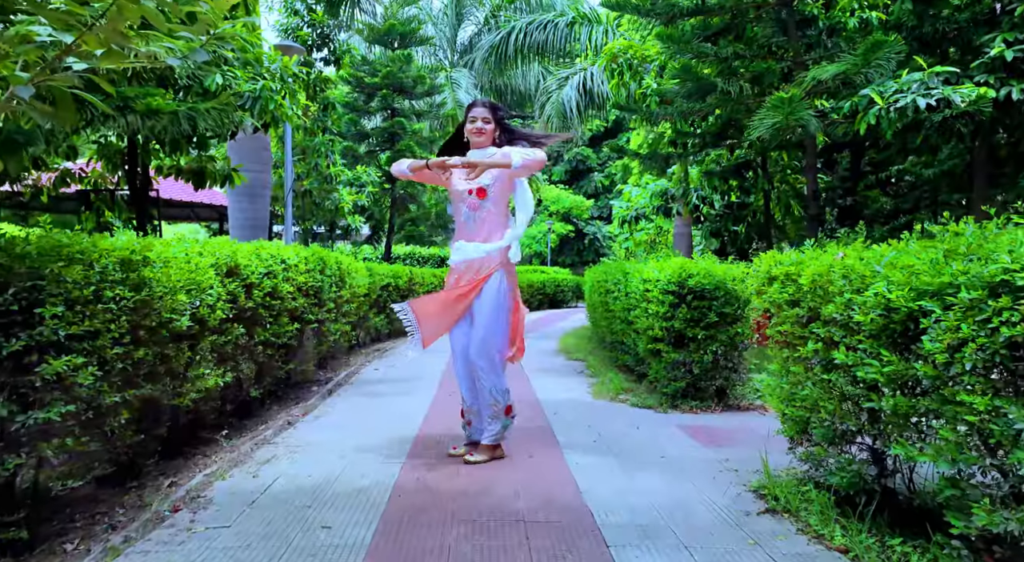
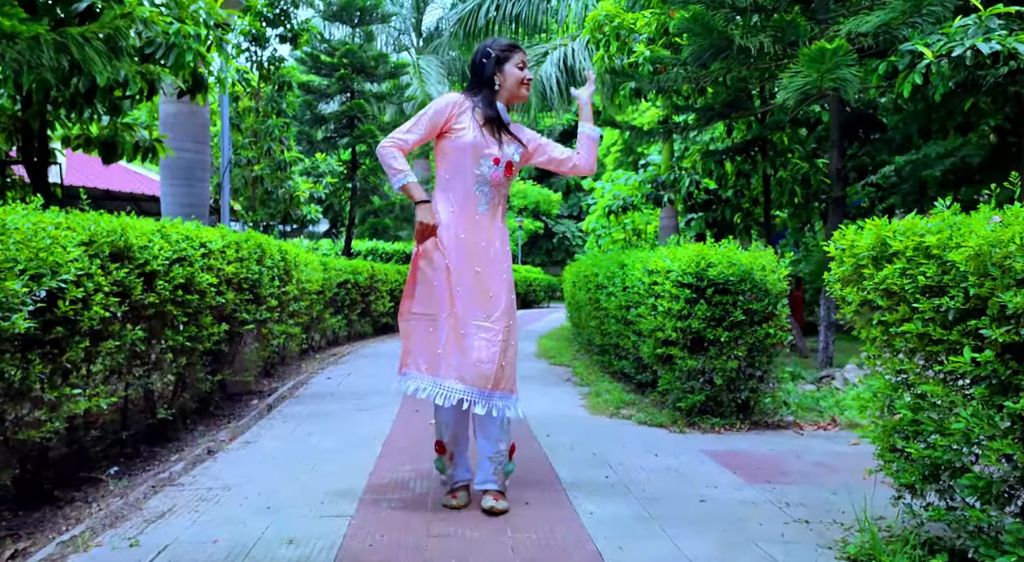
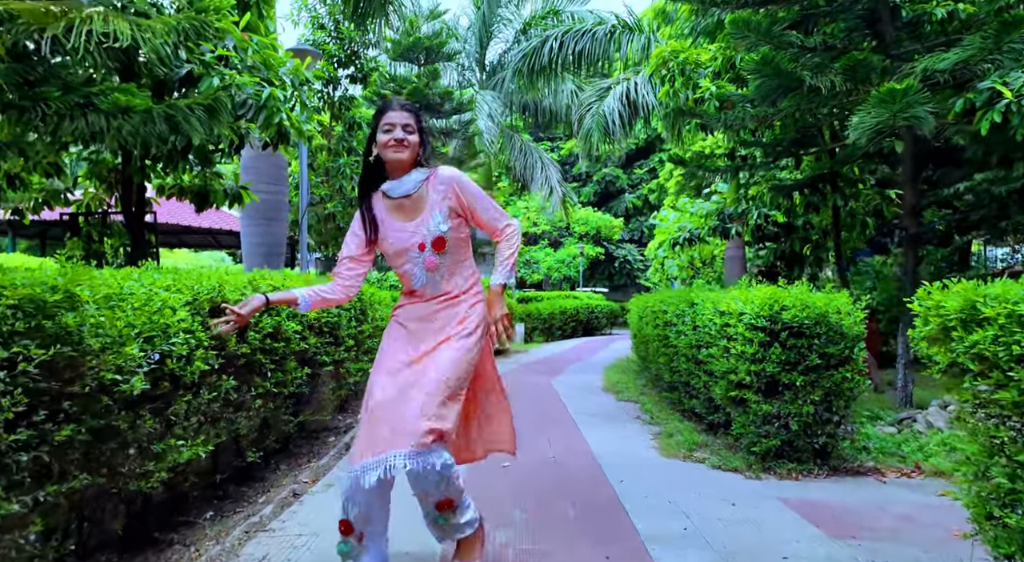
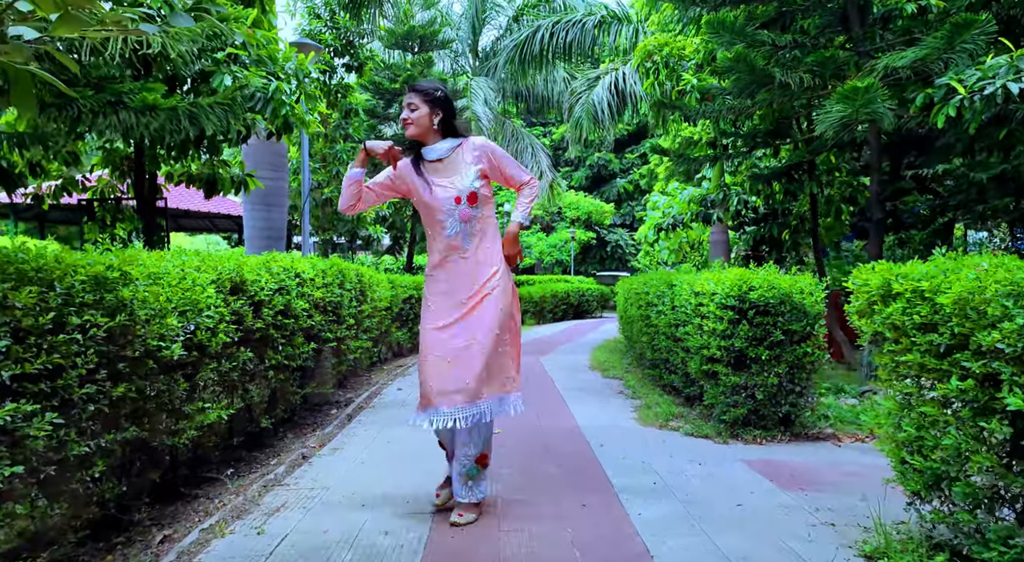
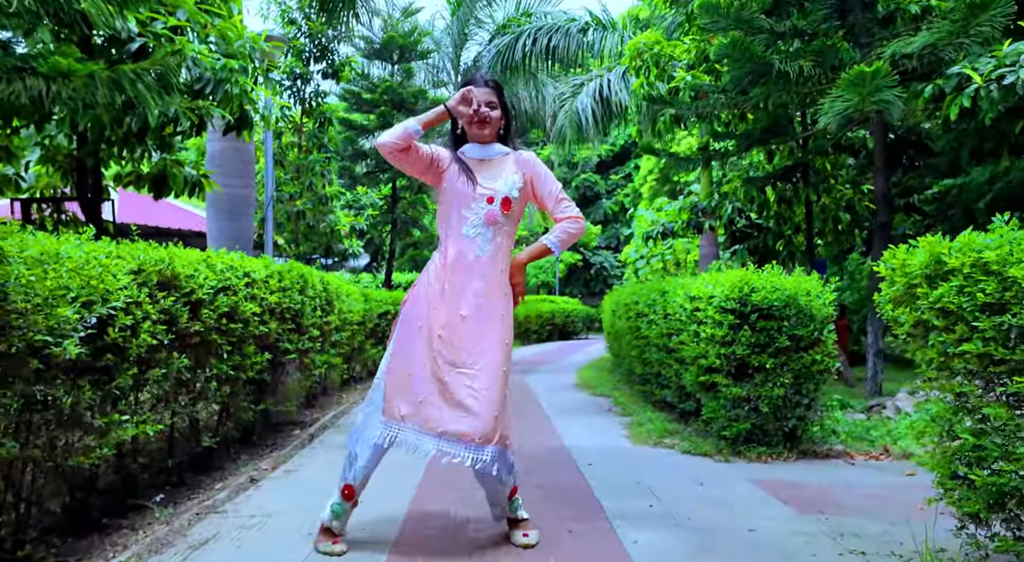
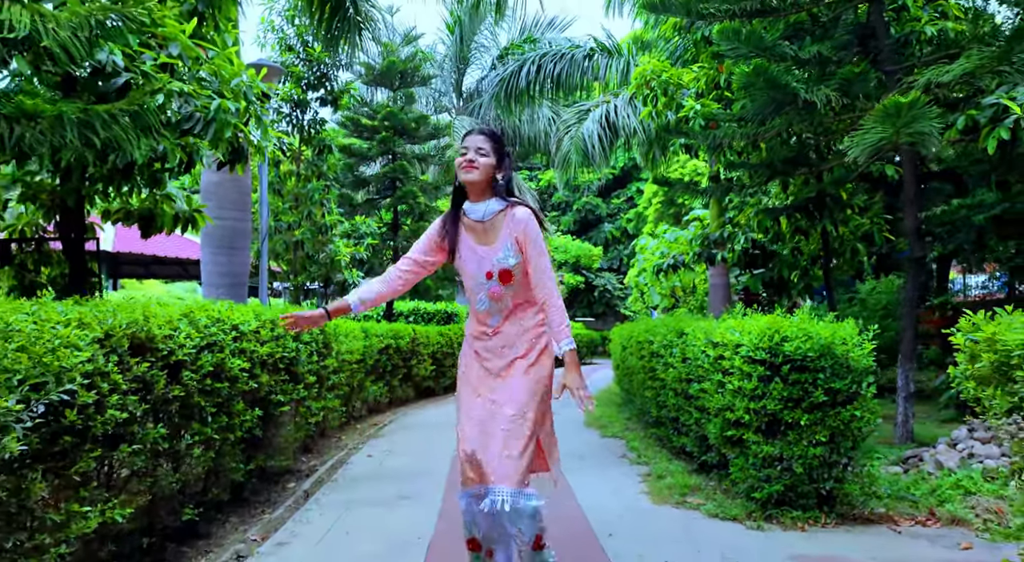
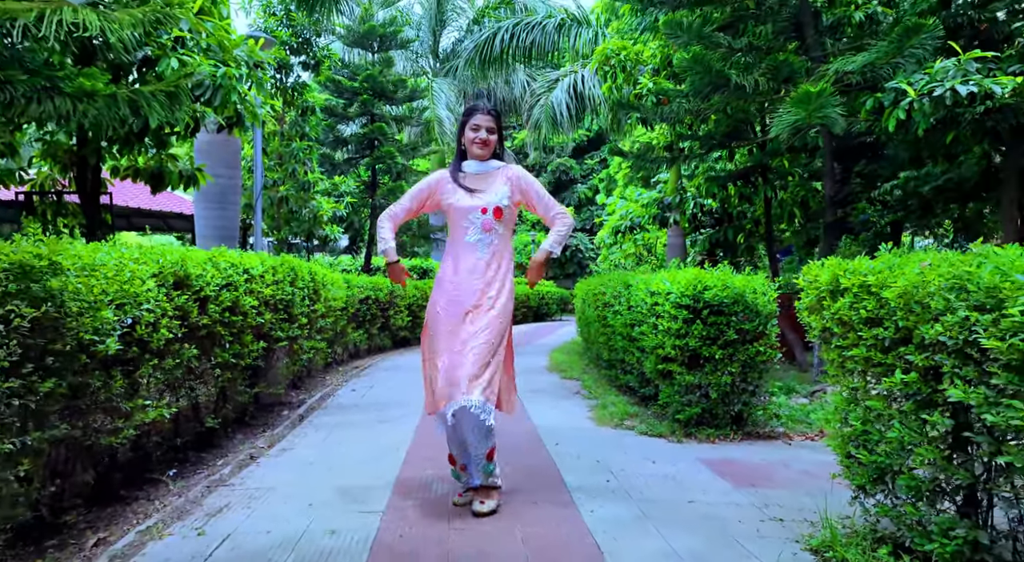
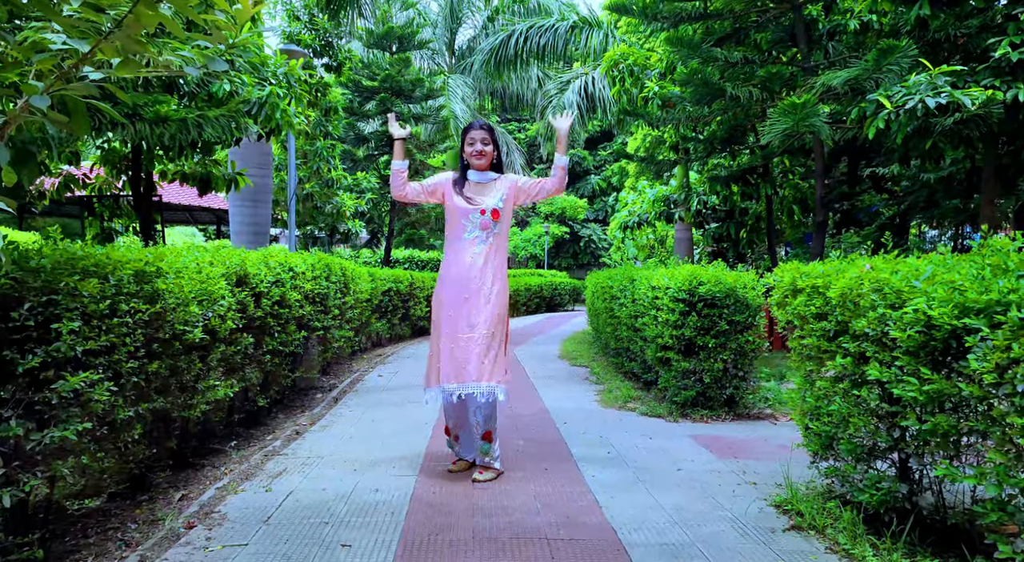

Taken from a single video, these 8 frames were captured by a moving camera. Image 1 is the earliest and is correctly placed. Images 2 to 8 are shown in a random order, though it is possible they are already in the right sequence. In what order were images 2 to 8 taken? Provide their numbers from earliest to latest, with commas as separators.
5, 2, 7, 8, 4, 3, 6
